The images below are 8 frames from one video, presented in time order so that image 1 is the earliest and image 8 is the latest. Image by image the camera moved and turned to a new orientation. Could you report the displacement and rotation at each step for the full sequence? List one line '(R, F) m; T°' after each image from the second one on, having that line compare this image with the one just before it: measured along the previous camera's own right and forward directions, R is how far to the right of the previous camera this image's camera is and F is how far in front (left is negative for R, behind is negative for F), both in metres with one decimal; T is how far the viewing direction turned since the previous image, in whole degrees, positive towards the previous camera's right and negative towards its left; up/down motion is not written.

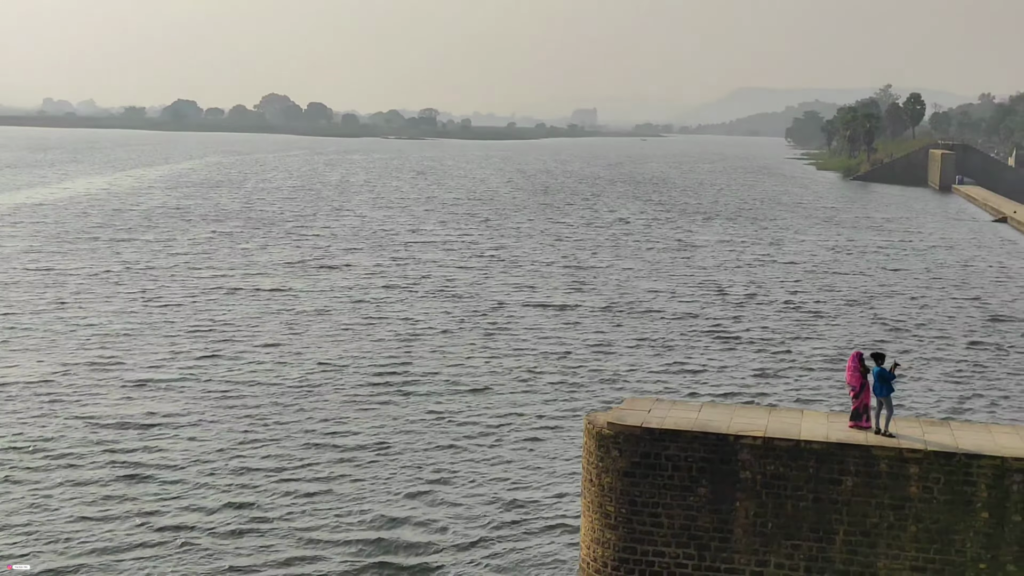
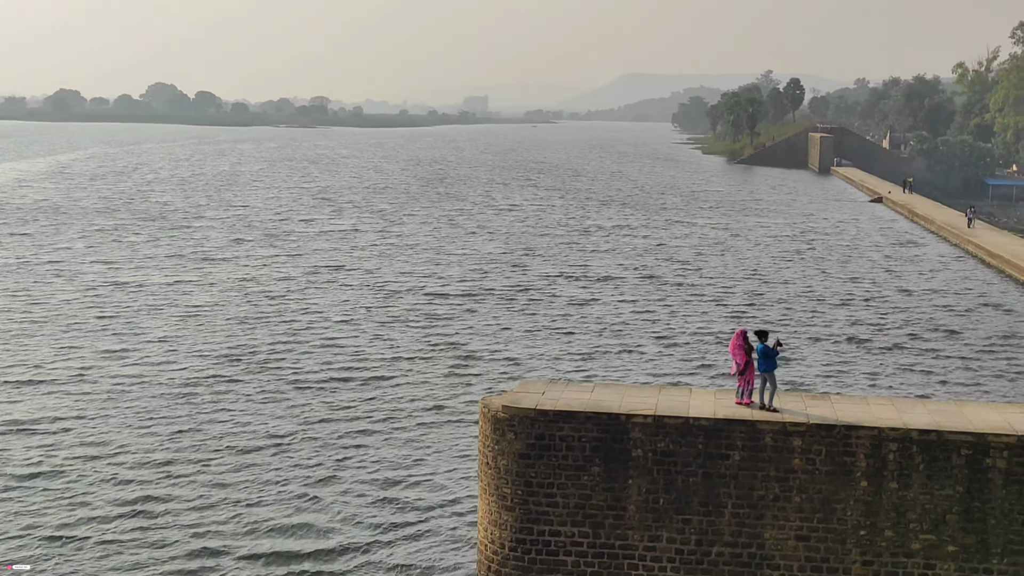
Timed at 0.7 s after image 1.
(+0.3, -0.2) m; +4°
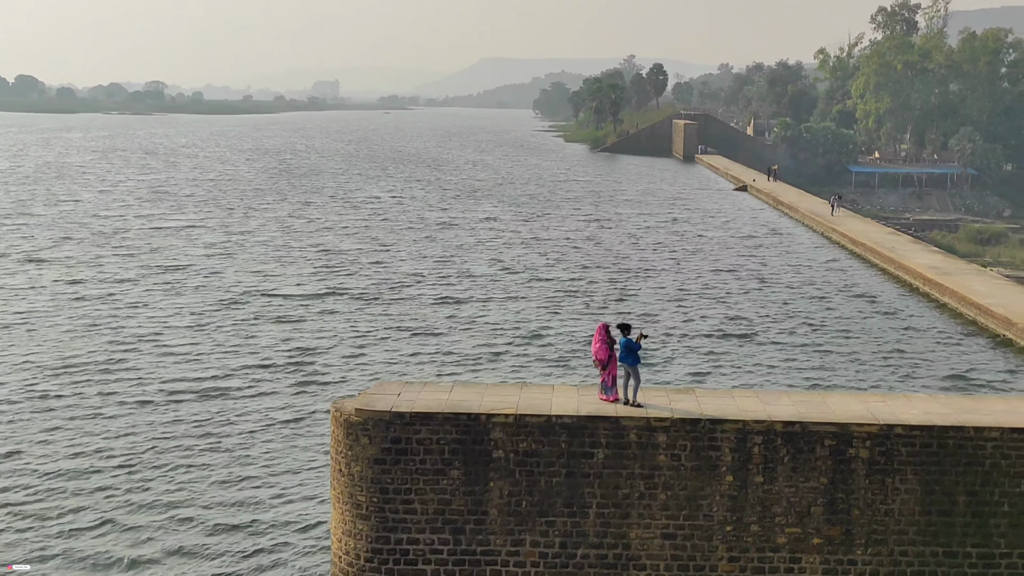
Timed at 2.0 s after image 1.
(+0.6, +0.7) m; +5°
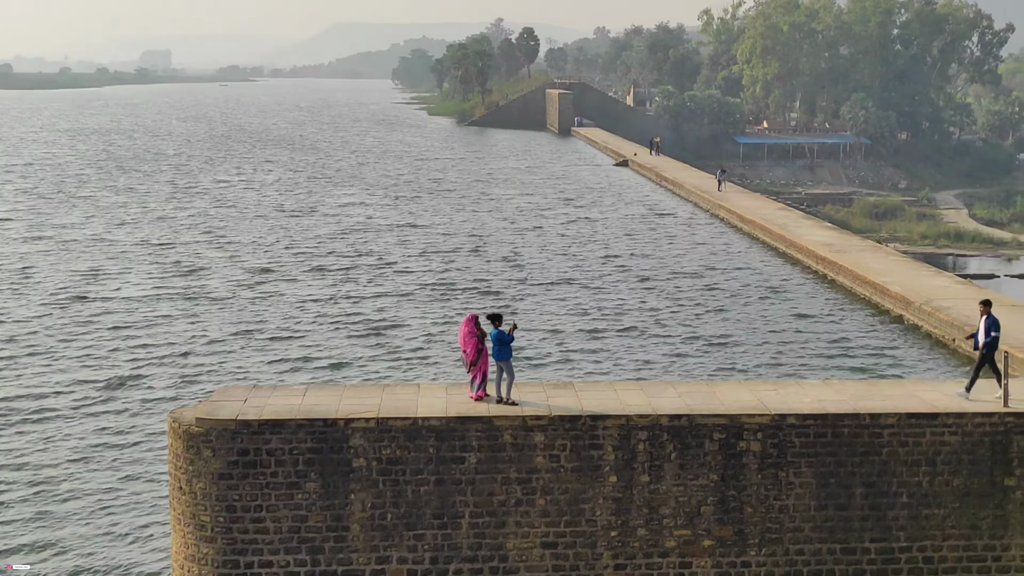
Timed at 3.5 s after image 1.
(+0.7, +1.3) m; +4°
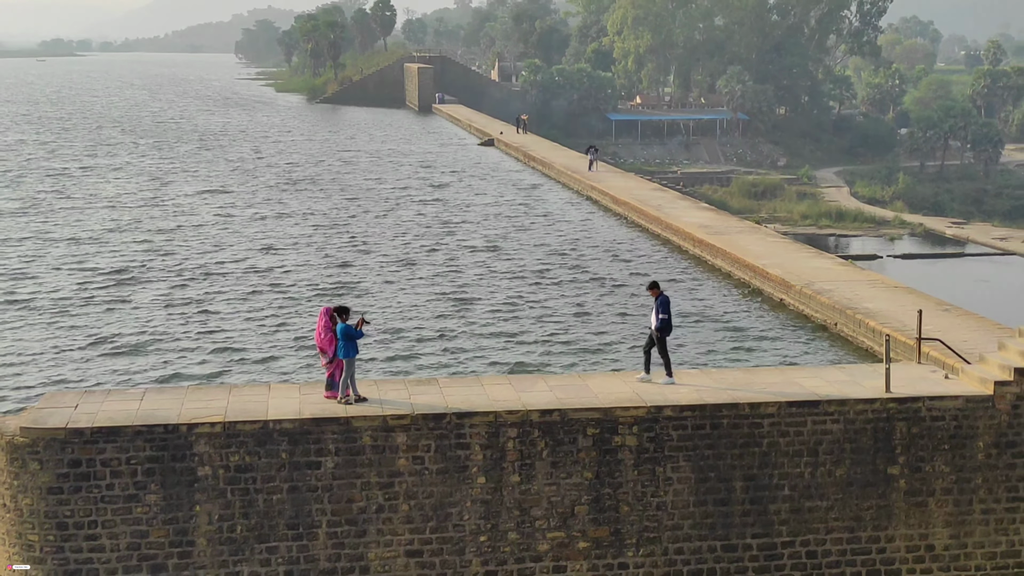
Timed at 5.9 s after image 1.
(+0.7, +0.9) m; +4°
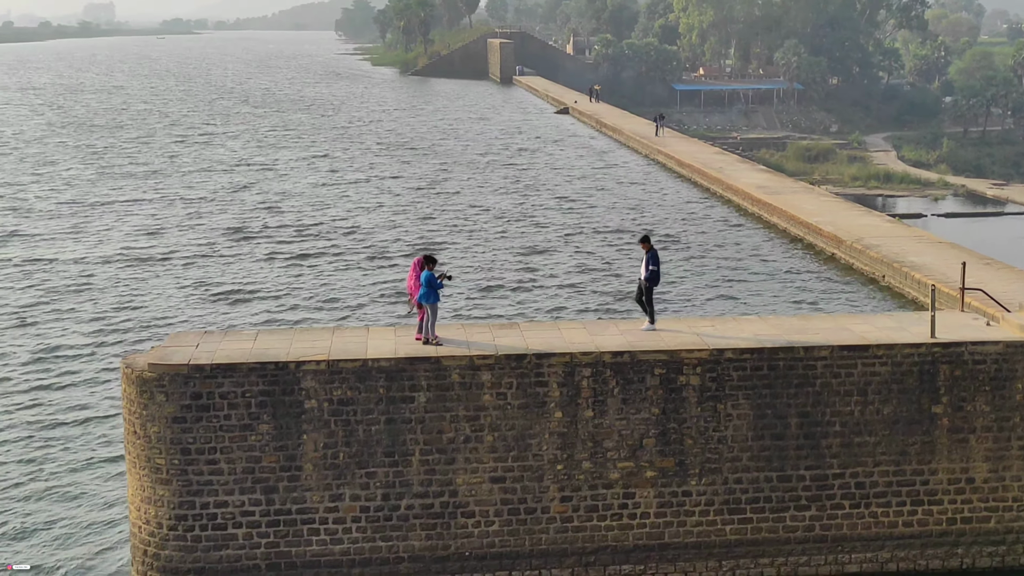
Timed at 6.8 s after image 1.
(-0.4, -1.3) m; -2°
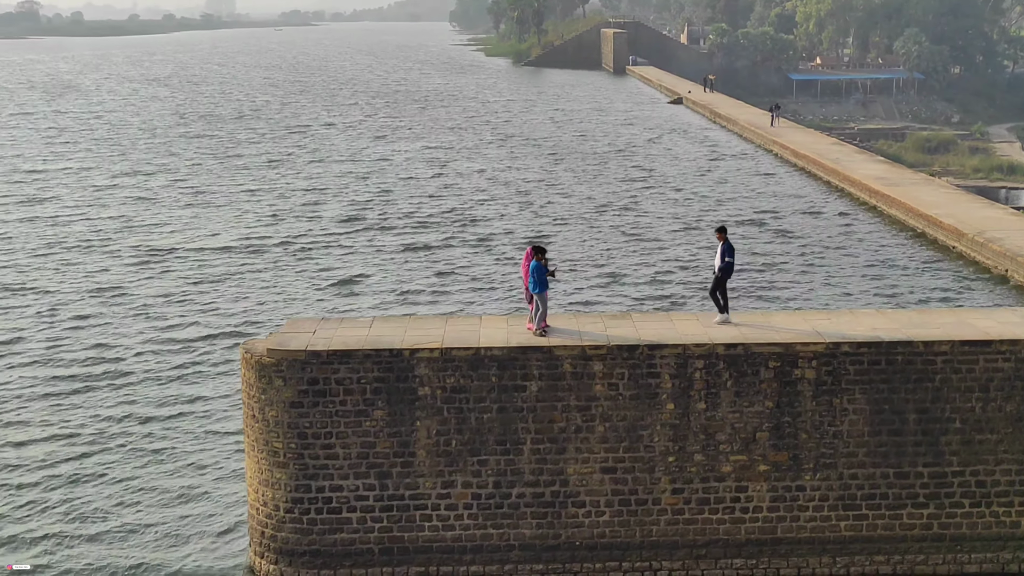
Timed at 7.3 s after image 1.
(-0.4, 0.0) m; -4°
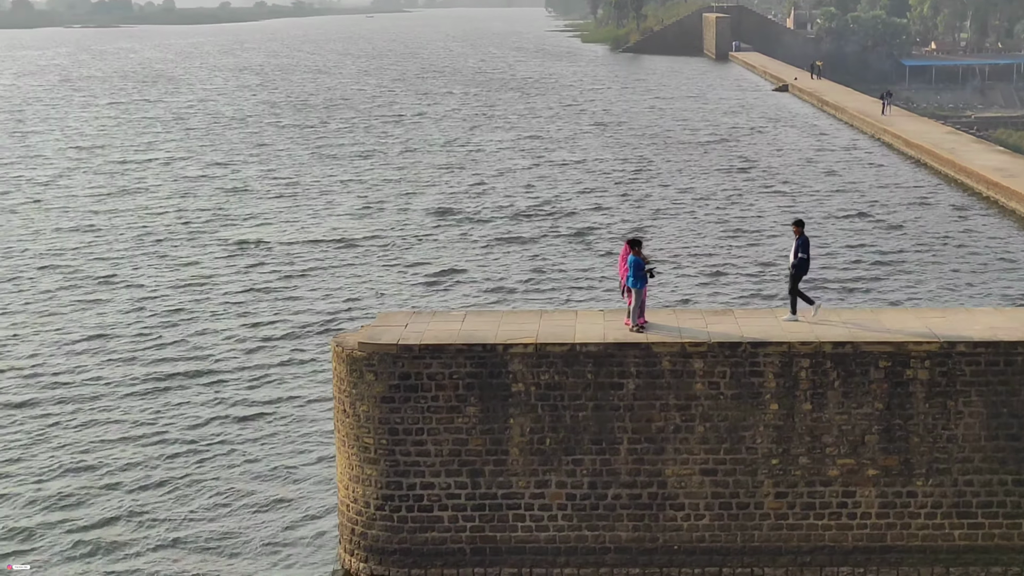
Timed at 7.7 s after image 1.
(-0.4, +0.4) m; -4°
